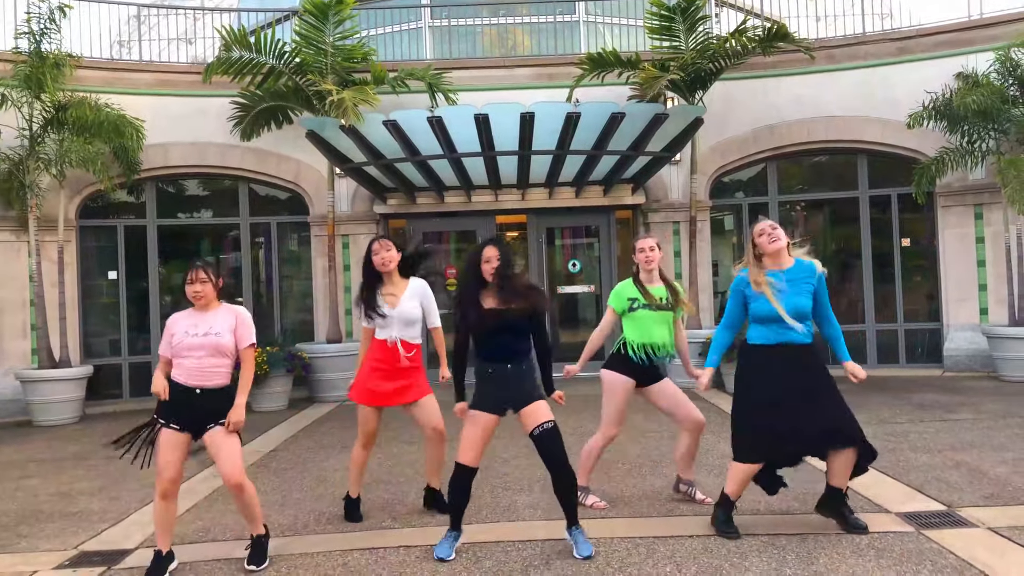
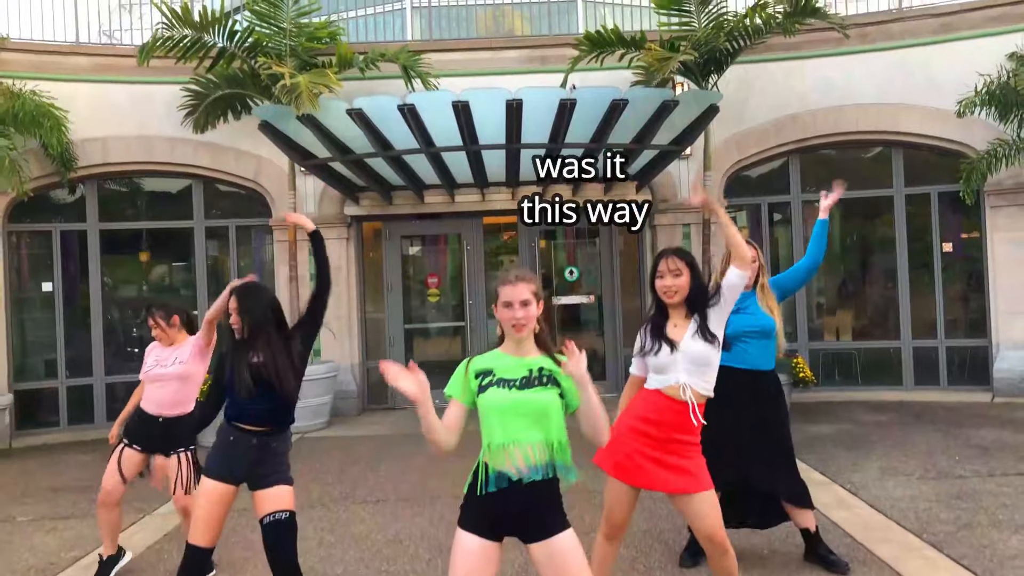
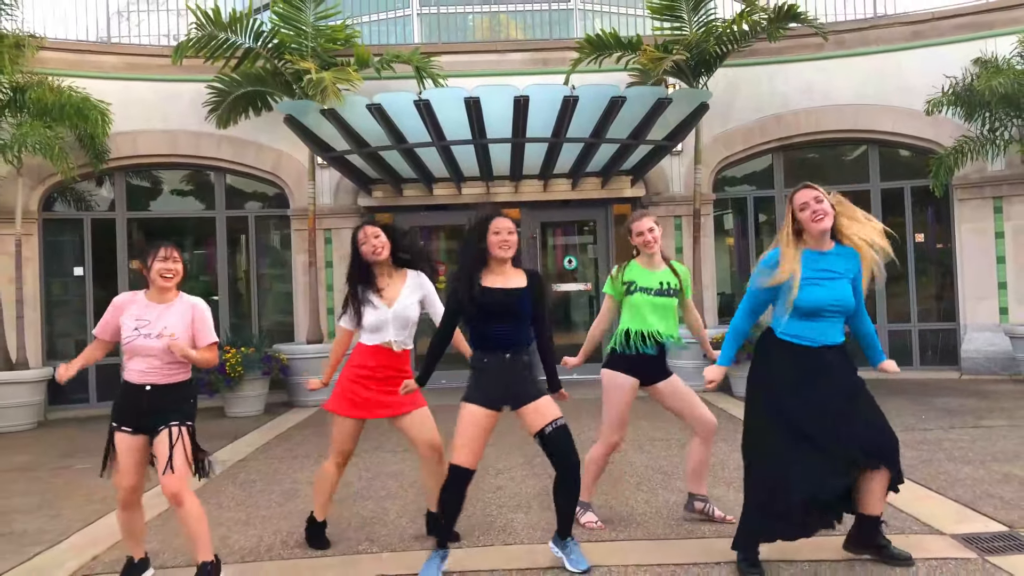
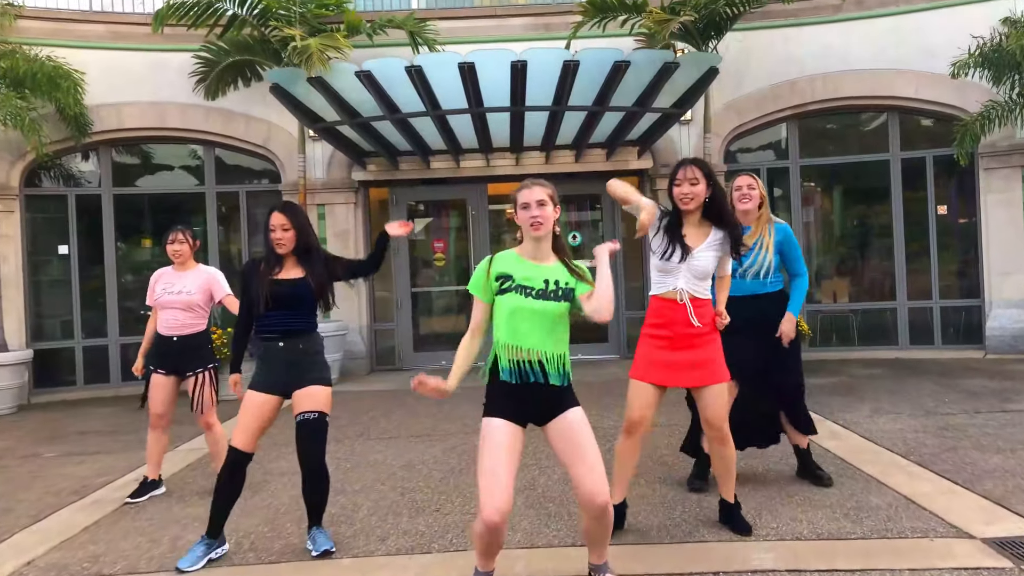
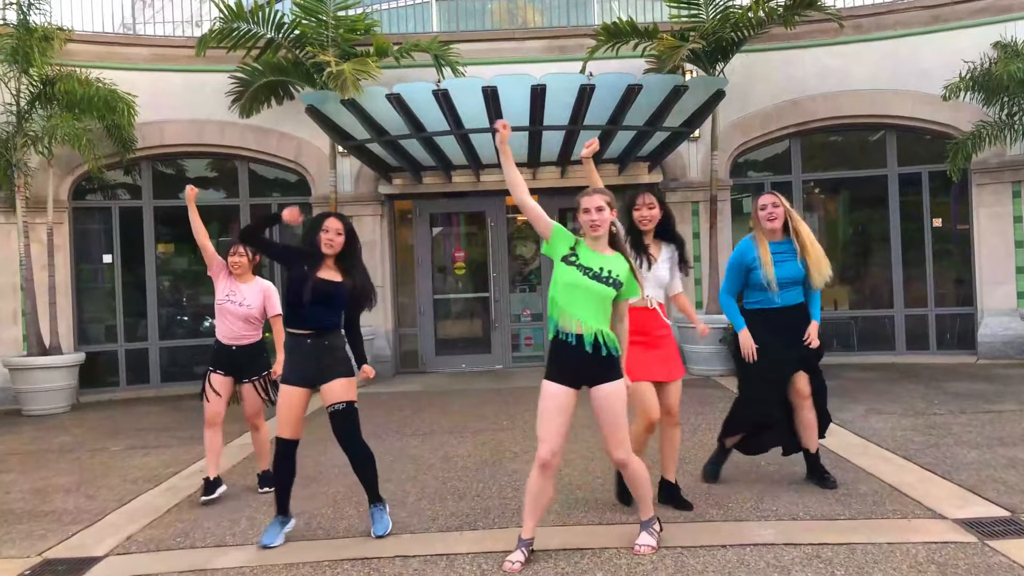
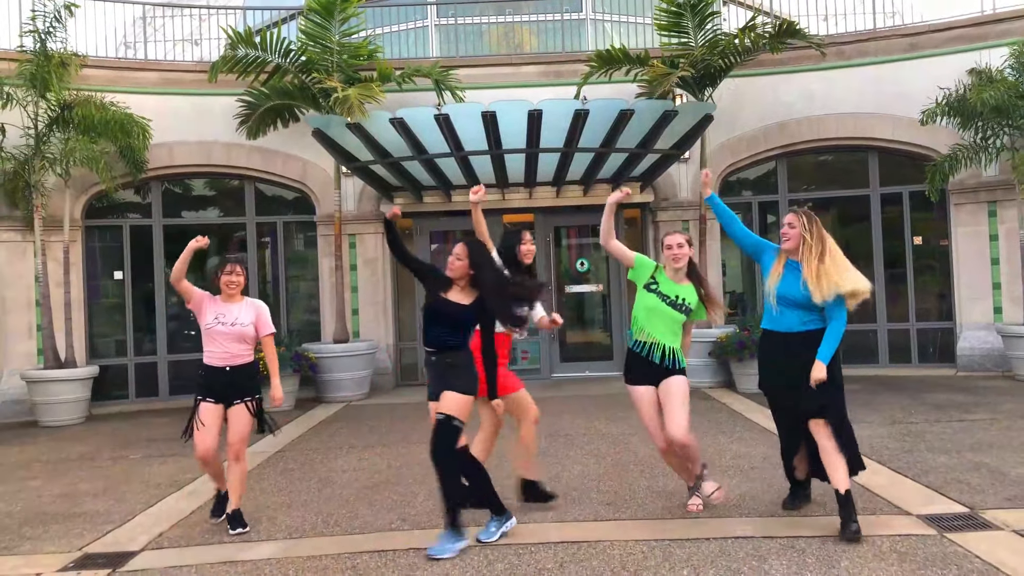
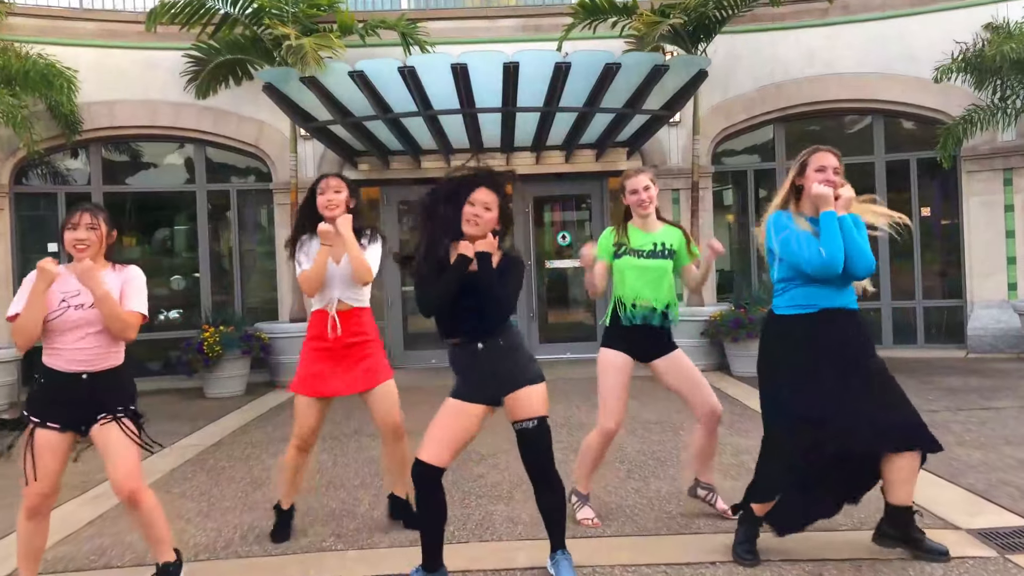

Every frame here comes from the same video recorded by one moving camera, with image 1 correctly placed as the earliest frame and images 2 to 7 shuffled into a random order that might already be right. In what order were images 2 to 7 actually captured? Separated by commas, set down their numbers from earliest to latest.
7, 3, 6, 5, 4, 2
